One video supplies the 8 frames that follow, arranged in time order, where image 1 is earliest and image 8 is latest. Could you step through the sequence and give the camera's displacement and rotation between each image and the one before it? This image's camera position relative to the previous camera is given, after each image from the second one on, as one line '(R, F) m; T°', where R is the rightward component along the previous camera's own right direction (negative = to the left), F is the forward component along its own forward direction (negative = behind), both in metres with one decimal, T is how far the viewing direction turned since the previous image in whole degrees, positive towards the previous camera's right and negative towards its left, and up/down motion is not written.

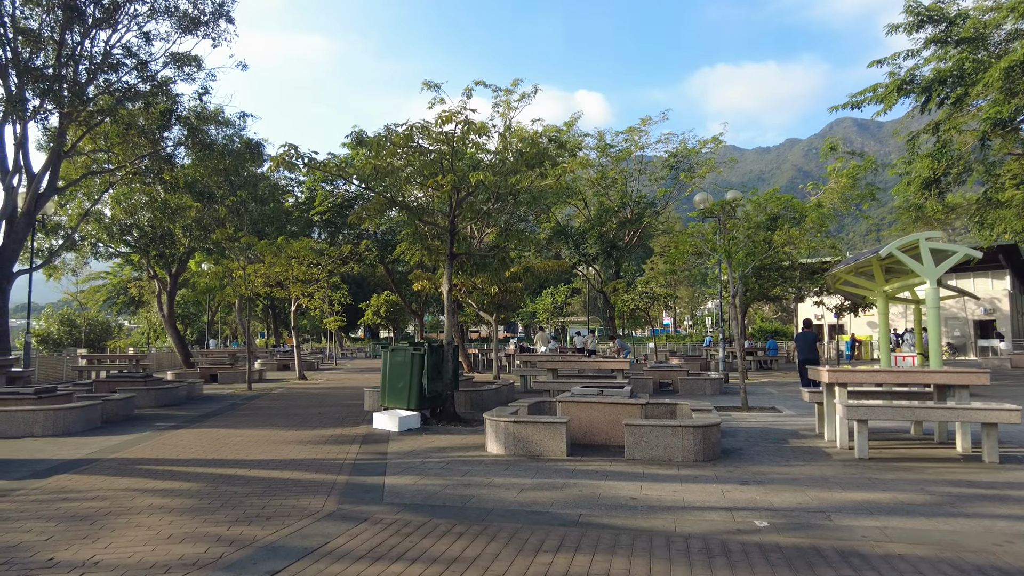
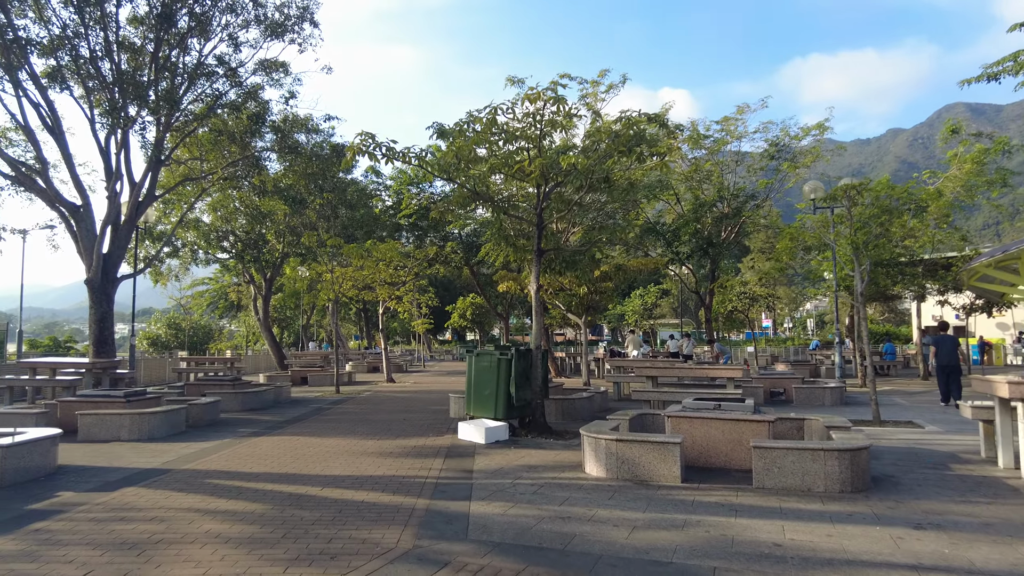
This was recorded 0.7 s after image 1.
(-0.2, +1.0) m; -7°
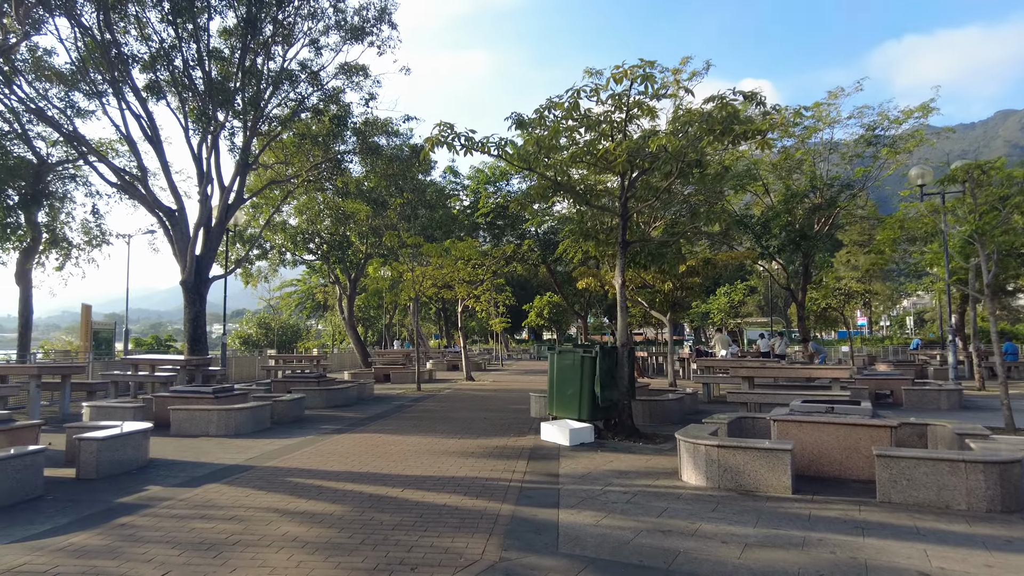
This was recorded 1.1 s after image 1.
(-0.1, +0.4) m; -7°
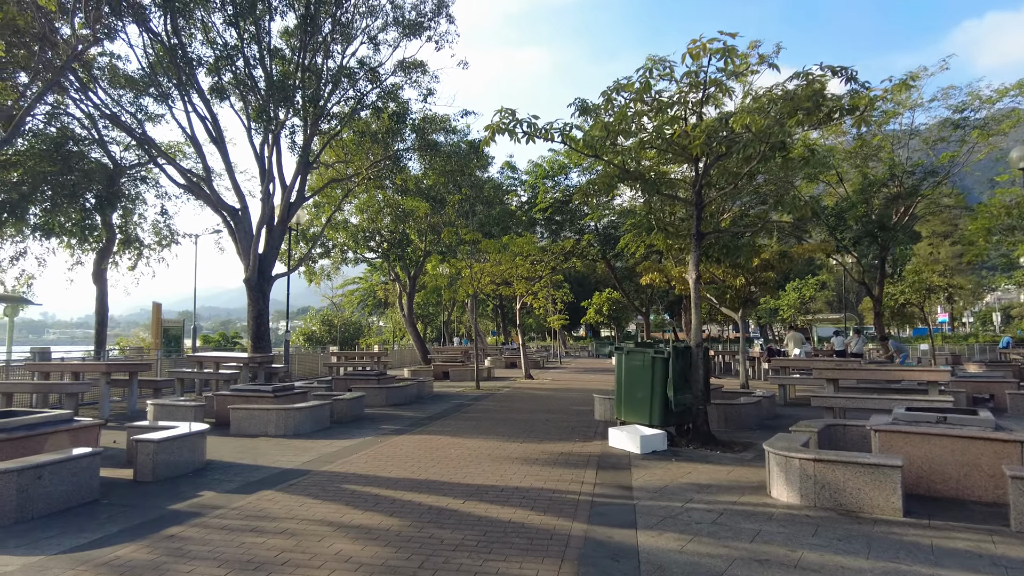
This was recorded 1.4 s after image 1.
(-0.1, +0.5) m; -5°
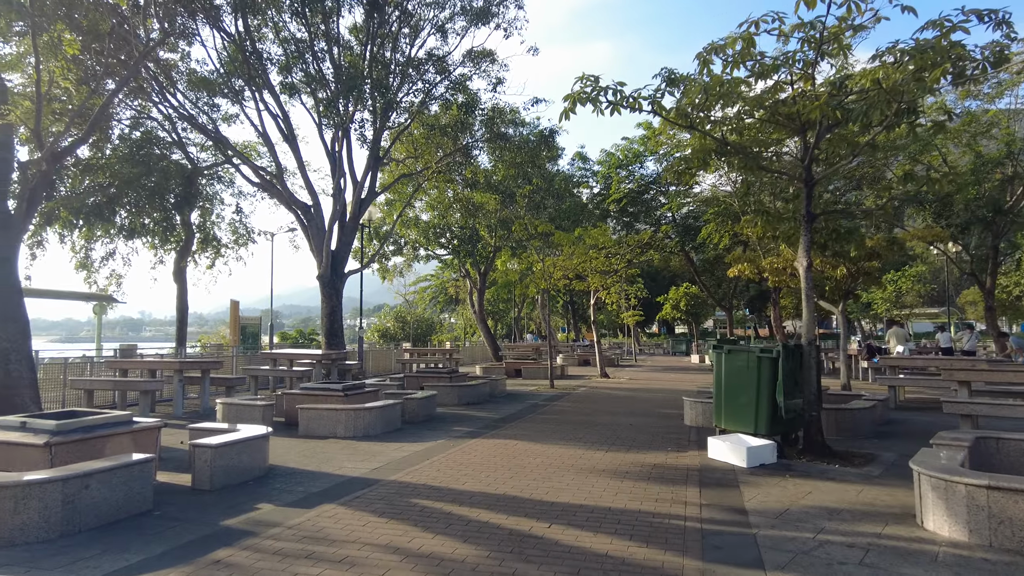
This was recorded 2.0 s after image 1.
(-0.2, +0.8) m; -6°
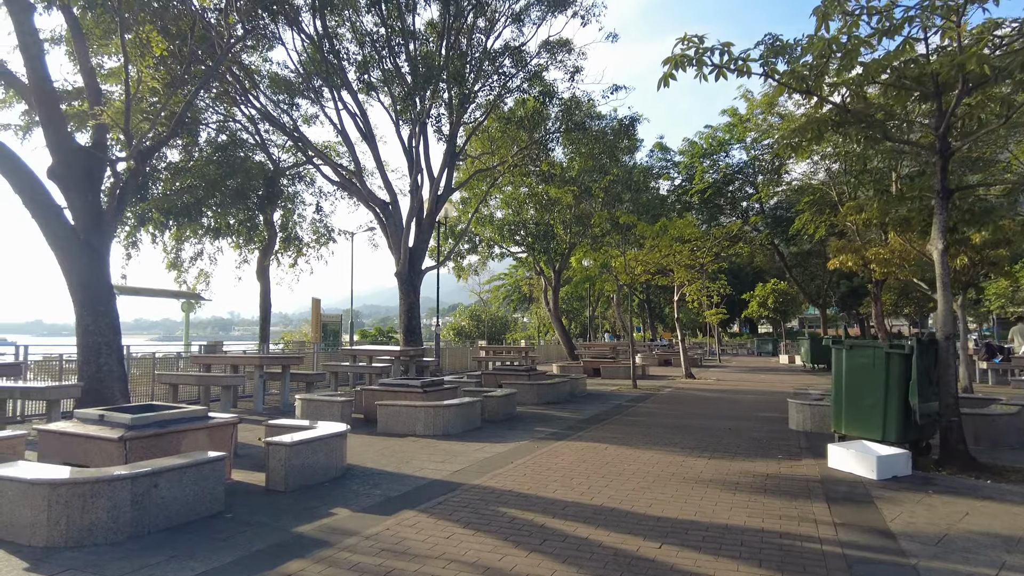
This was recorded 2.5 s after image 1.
(-0.2, +0.6) m; -6°
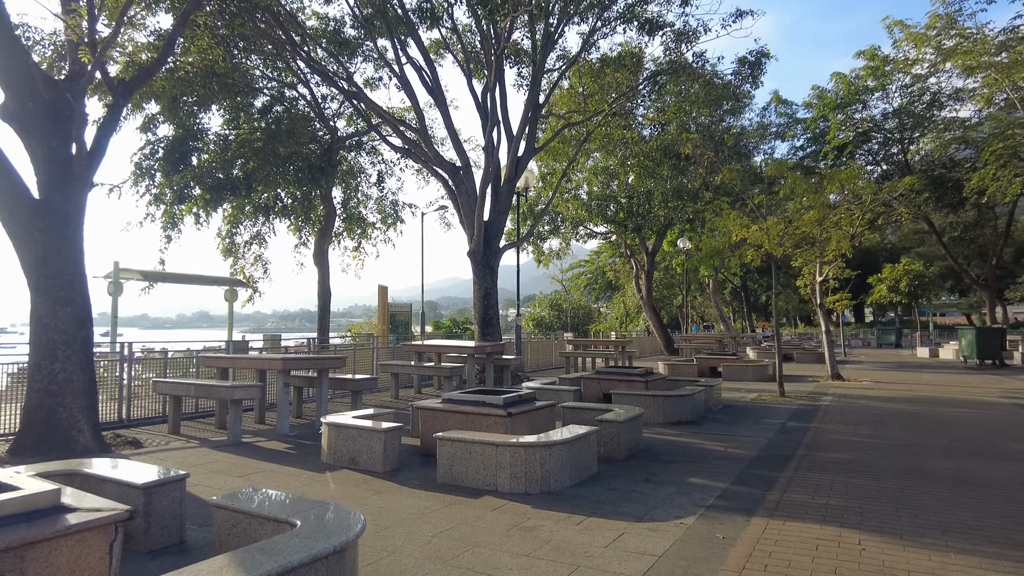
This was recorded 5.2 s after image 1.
(-0.5, +3.6) m; -7°
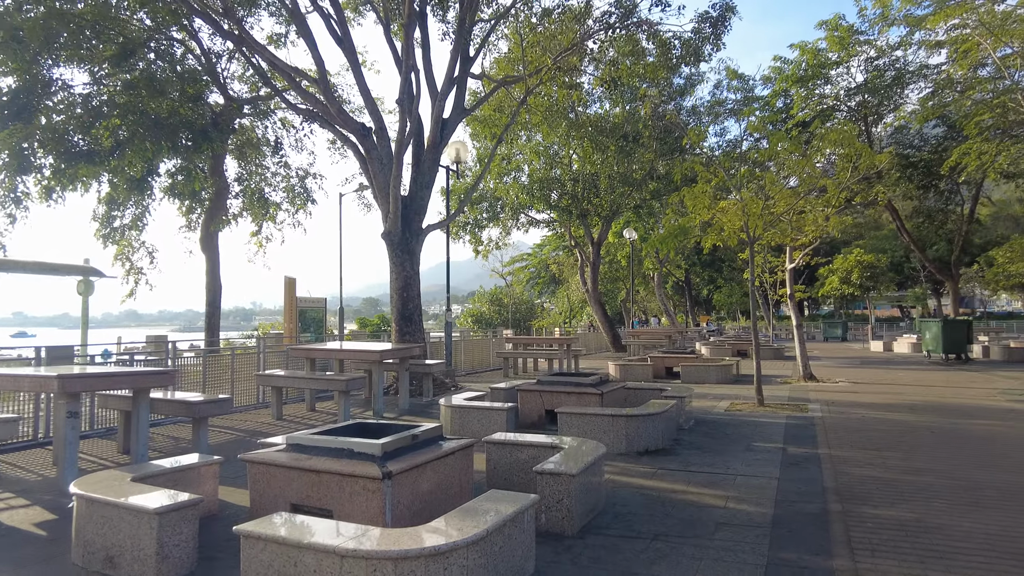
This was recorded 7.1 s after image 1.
(+0.4, +2.7) m; +5°
